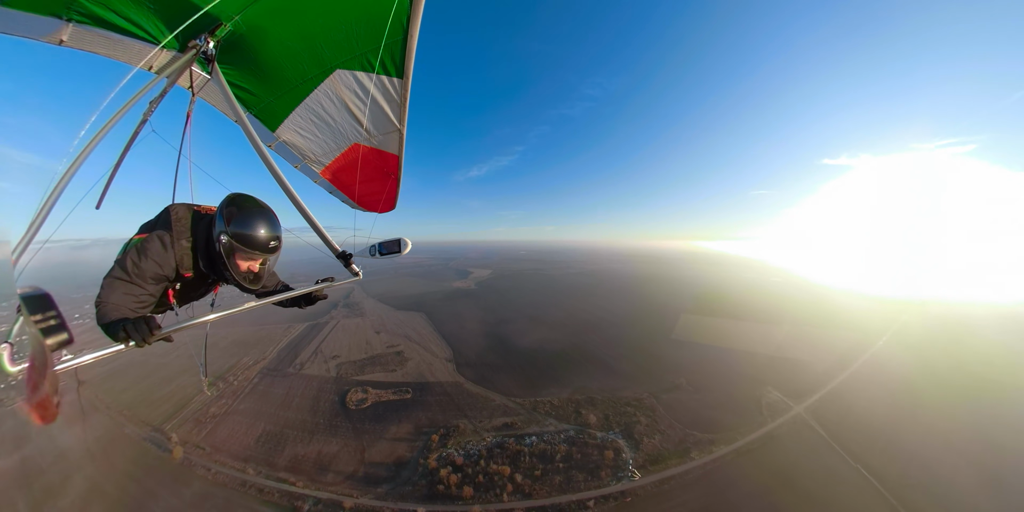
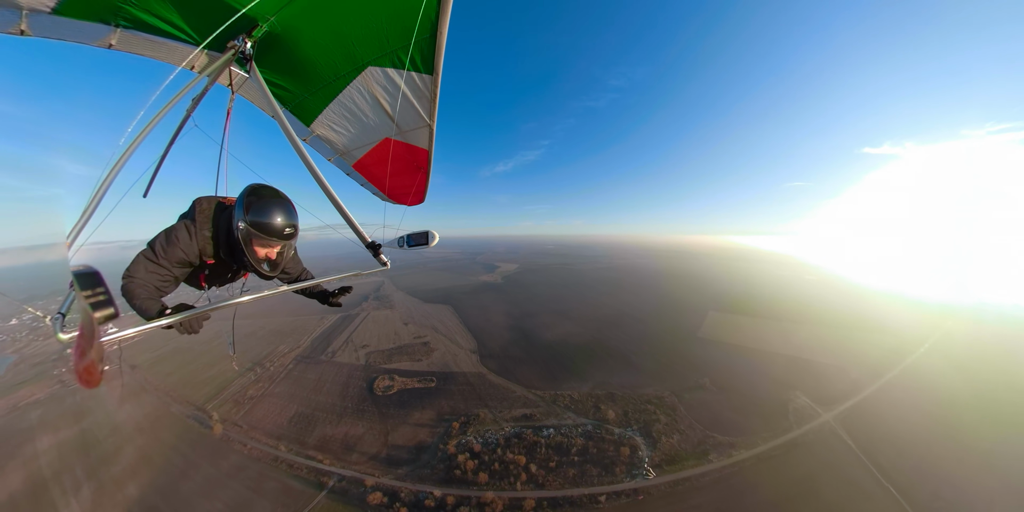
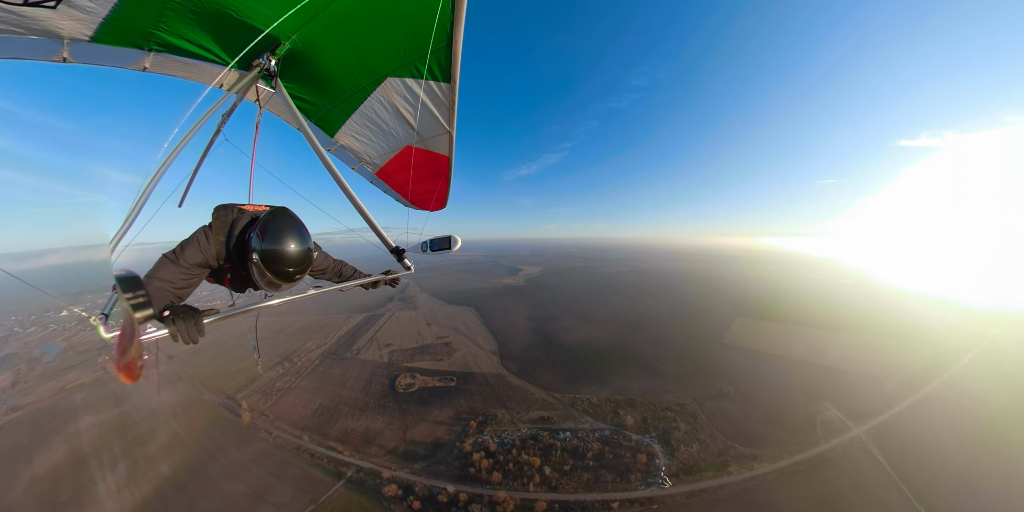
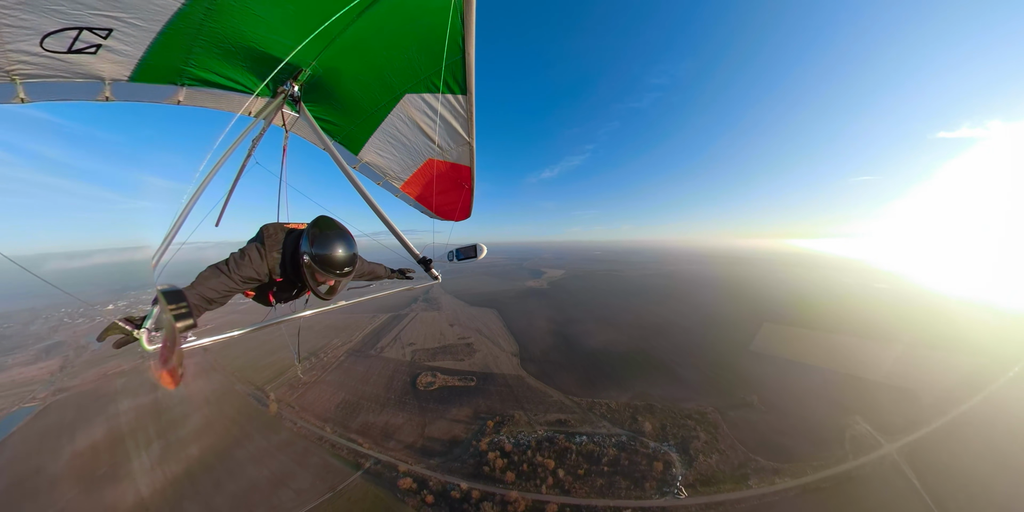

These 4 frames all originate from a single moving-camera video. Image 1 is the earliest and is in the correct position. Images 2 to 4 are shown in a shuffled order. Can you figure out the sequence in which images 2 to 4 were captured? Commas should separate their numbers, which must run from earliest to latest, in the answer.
2, 3, 4
